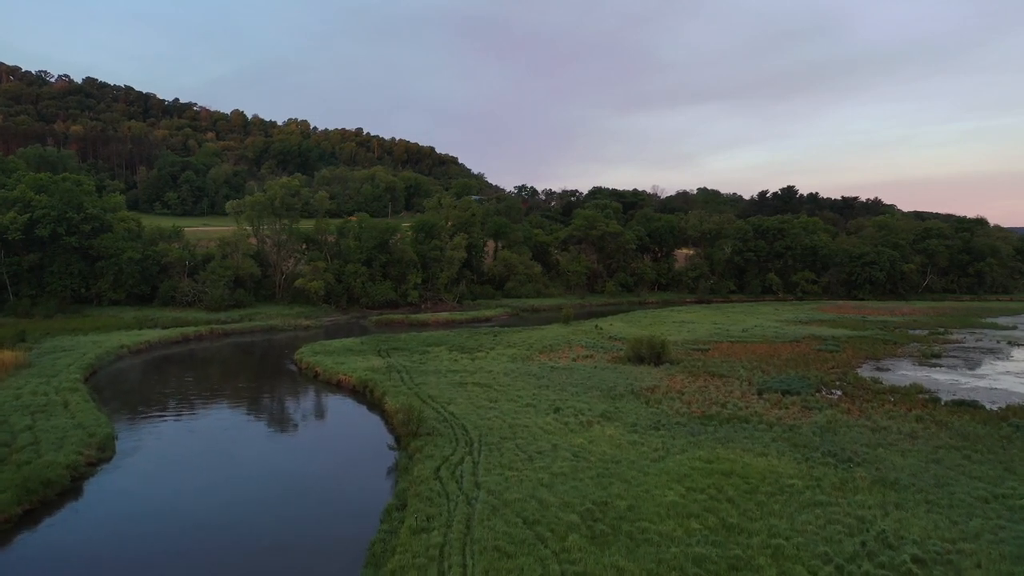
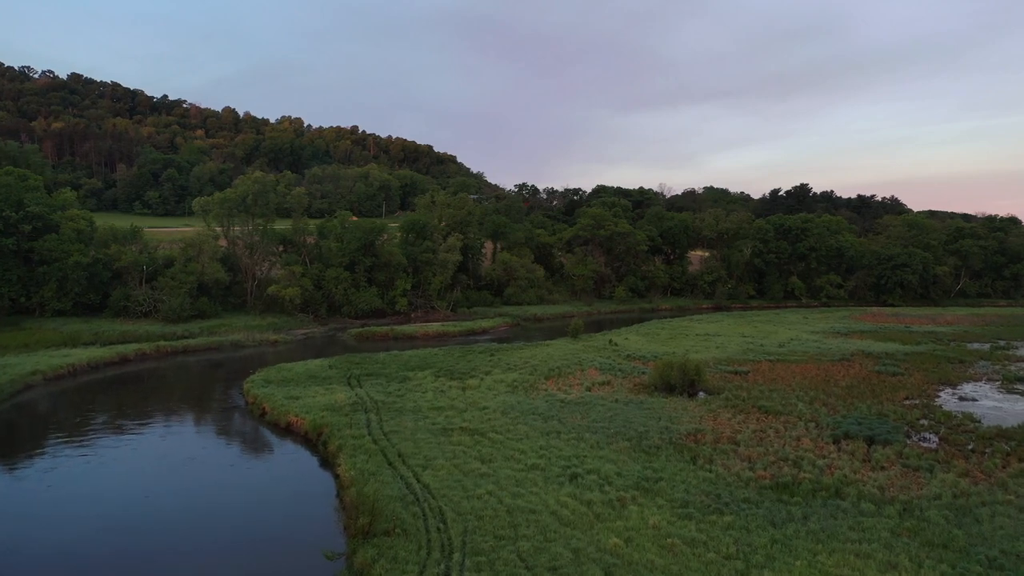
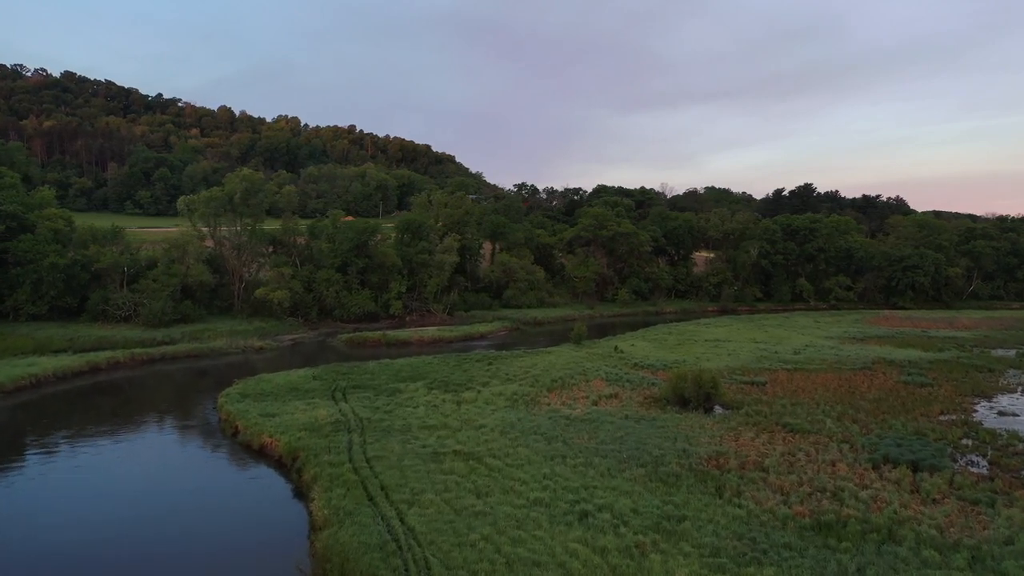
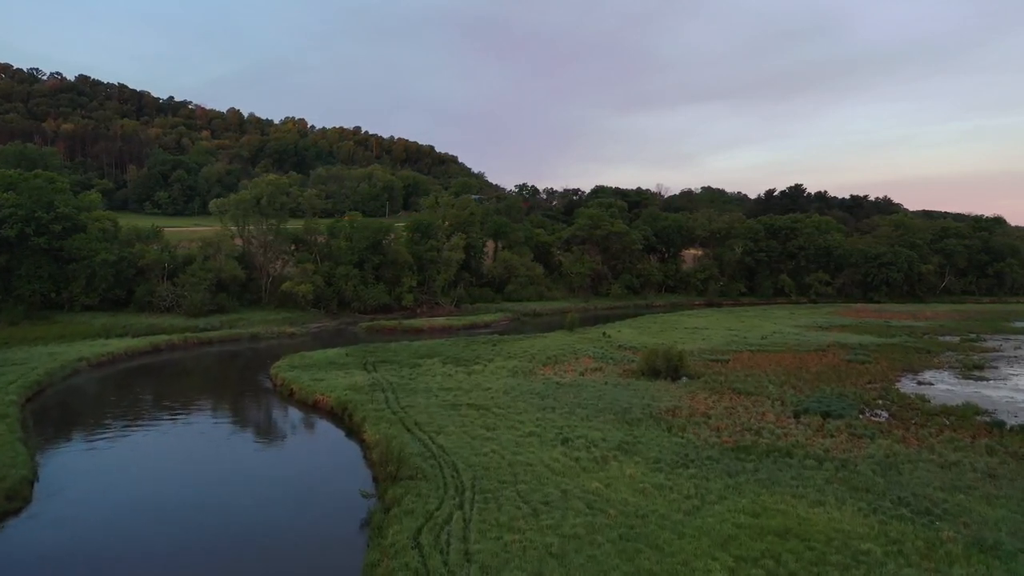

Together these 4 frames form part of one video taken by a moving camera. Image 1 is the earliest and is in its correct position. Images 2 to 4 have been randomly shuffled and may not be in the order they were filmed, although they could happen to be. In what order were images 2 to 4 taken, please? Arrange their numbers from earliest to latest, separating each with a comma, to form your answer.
4, 2, 3
